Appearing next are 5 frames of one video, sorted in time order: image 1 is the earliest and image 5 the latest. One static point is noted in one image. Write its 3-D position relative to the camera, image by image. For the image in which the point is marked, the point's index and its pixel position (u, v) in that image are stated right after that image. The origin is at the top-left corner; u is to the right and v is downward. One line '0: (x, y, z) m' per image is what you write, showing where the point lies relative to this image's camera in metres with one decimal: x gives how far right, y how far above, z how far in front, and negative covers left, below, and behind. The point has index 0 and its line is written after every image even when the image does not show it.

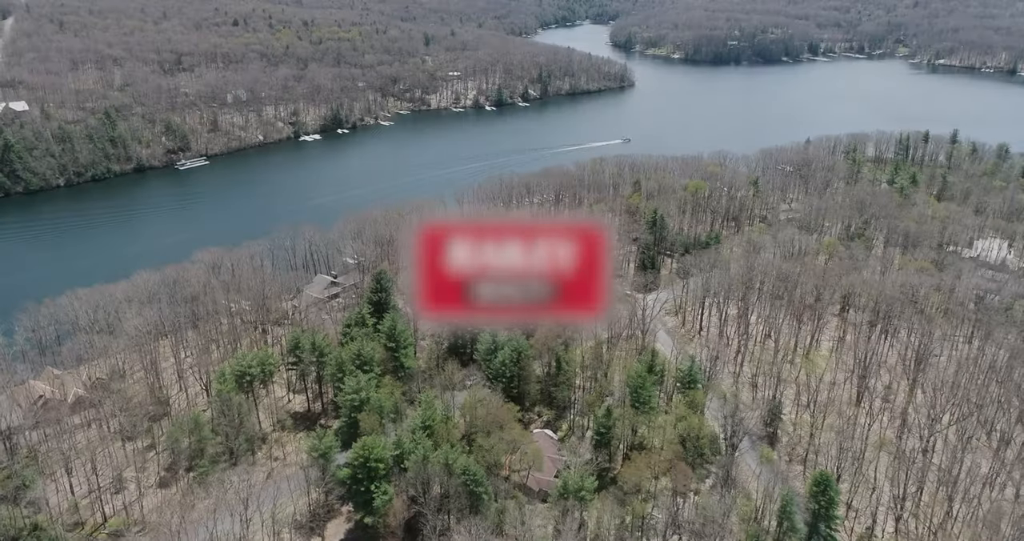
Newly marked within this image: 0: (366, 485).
0: (-3.5, -5.3, +17.9) m
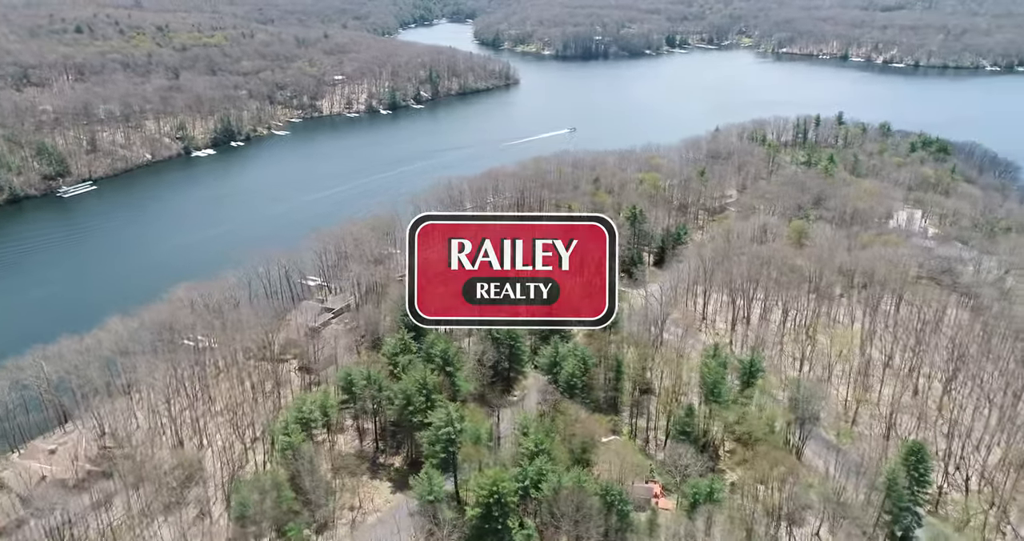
0: (-0.2, -5.8, +16.8) m
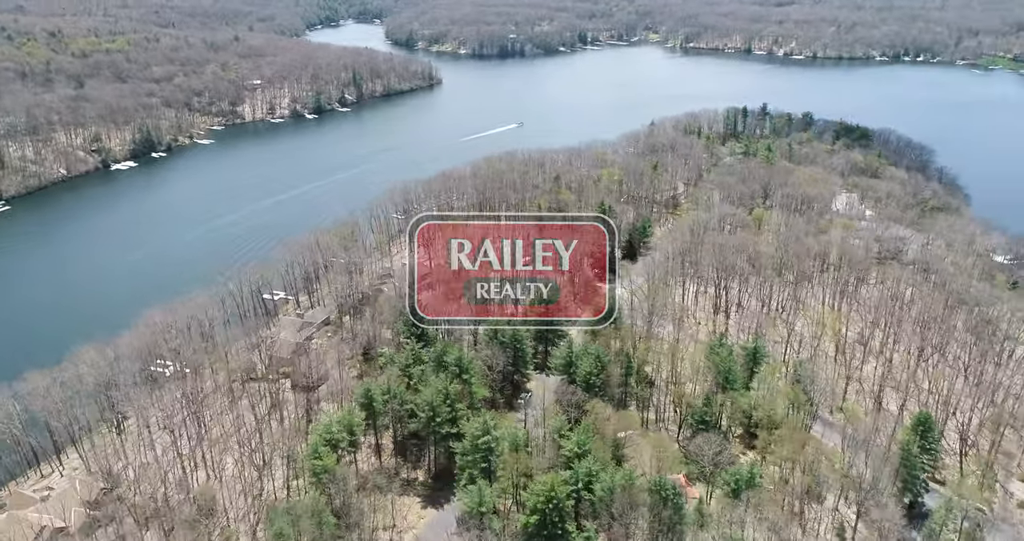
0: (+1.1, -5.8, +16.6) m
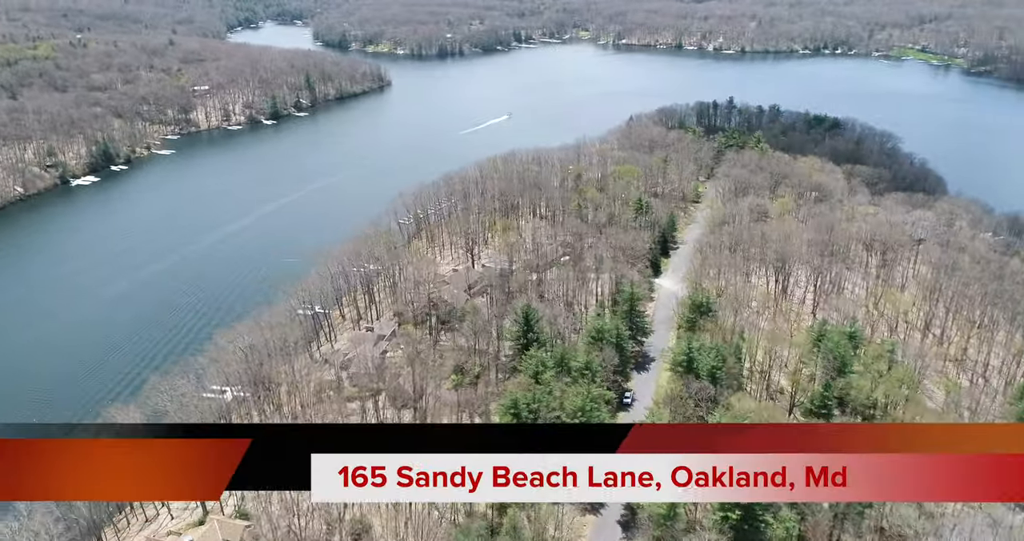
0: (+5.7, -5.7, +16.8) m
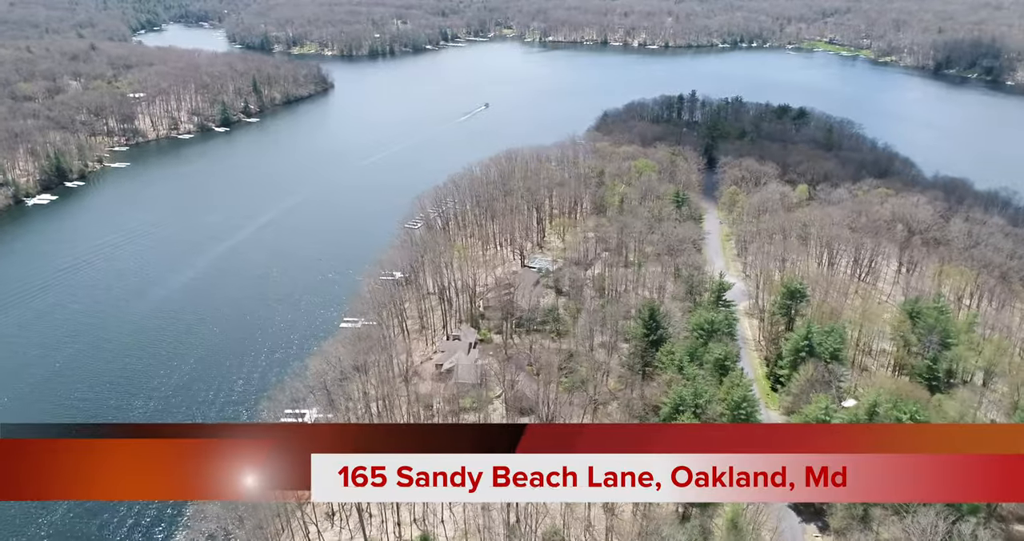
0: (+10.6, -5.3, +17.5) m
